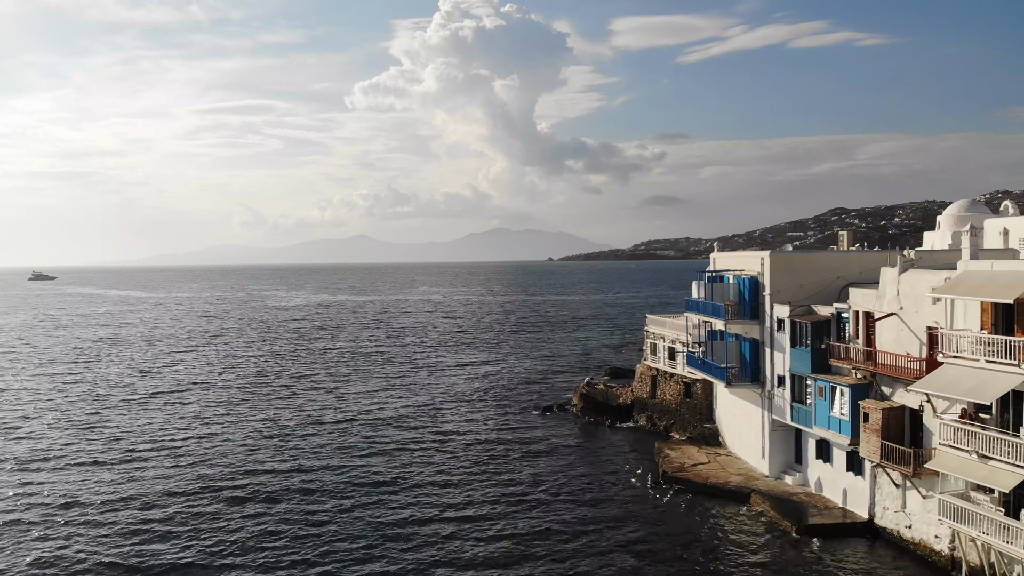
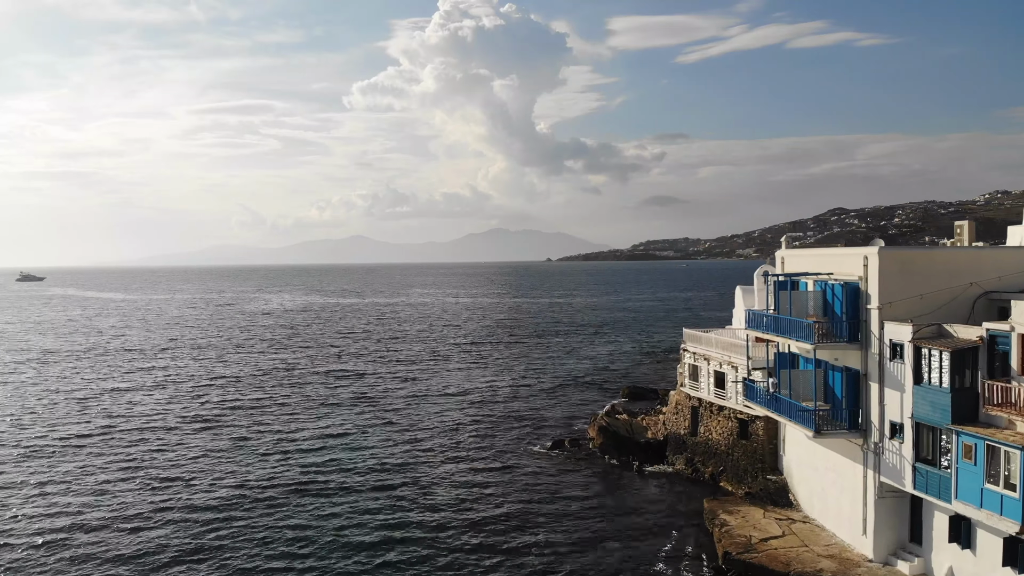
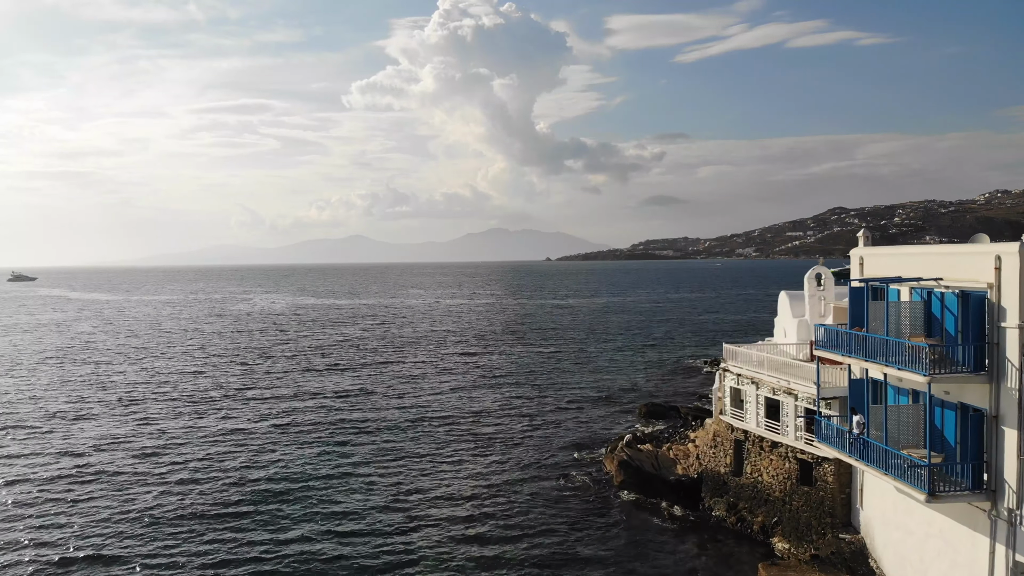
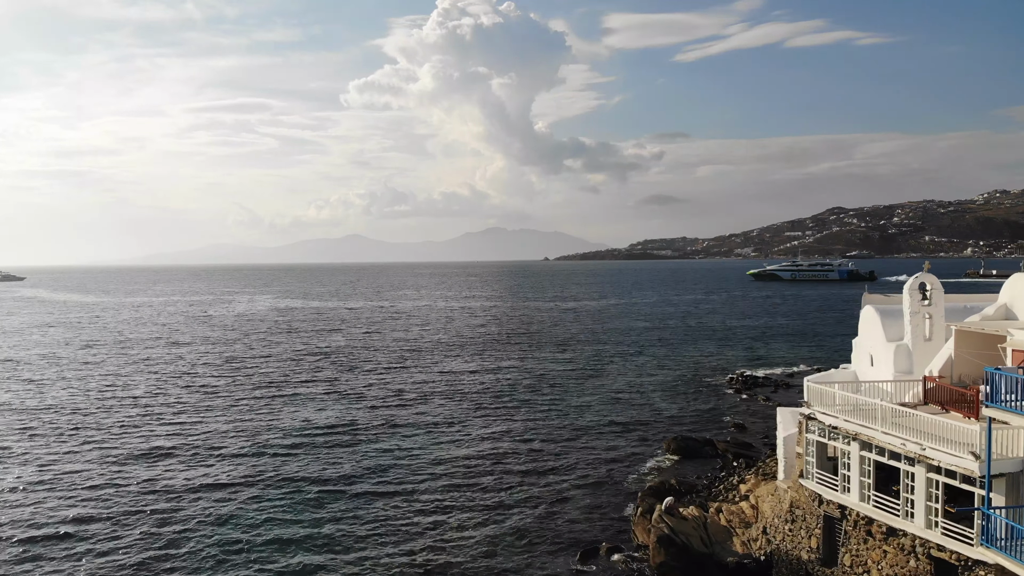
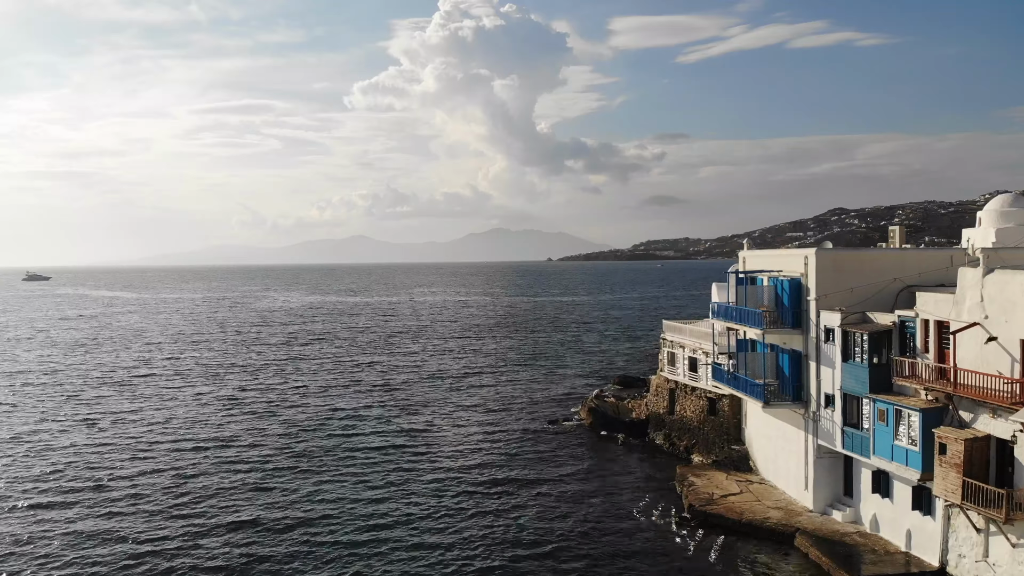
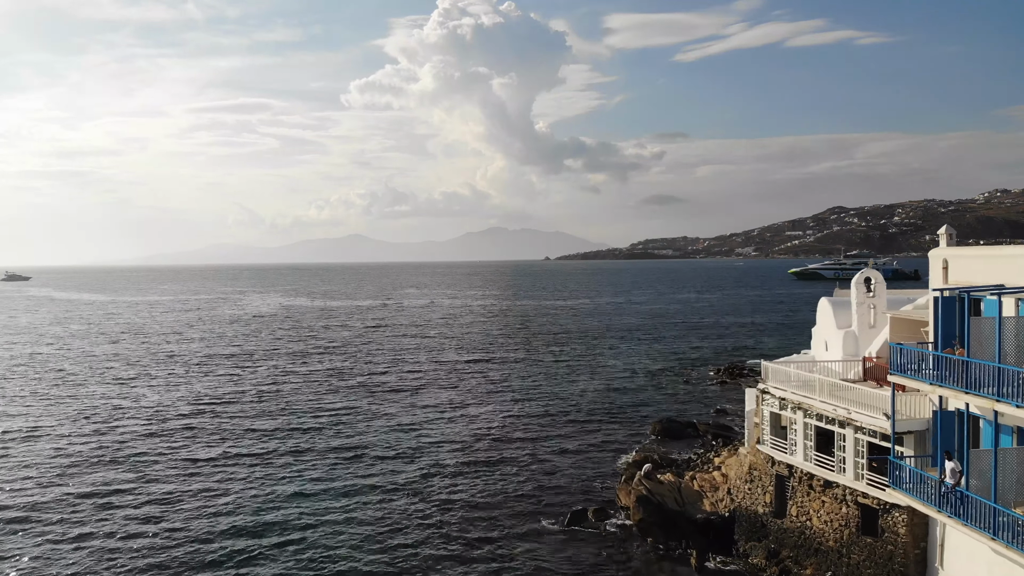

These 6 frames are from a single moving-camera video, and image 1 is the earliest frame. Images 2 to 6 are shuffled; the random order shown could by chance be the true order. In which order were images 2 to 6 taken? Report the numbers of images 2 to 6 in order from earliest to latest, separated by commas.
5, 2, 3, 6, 4
